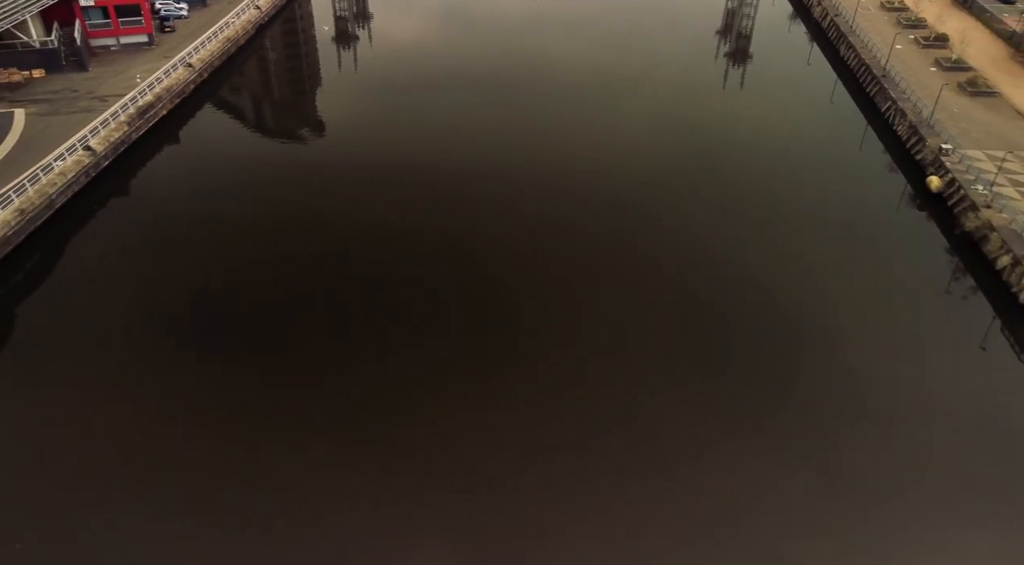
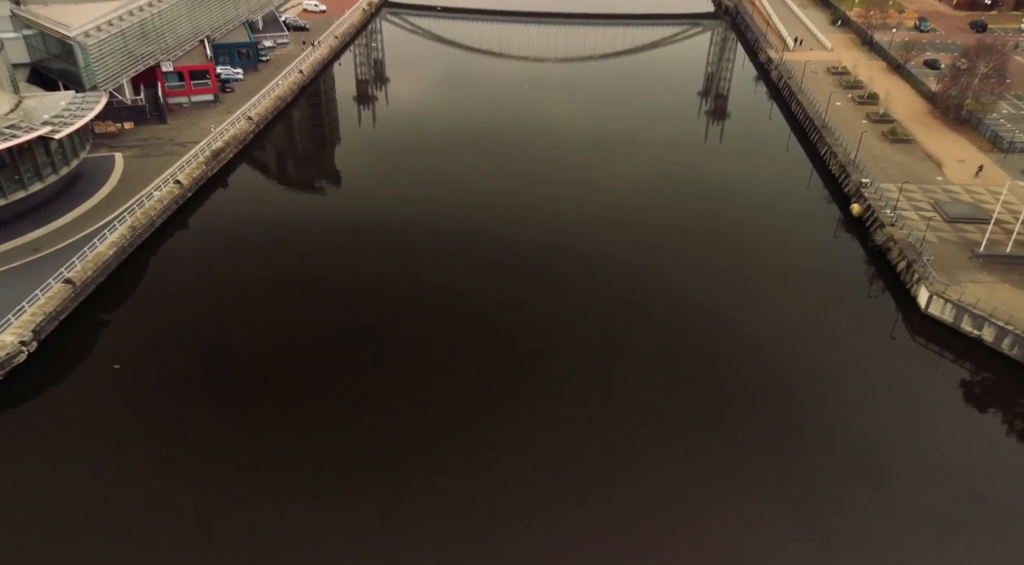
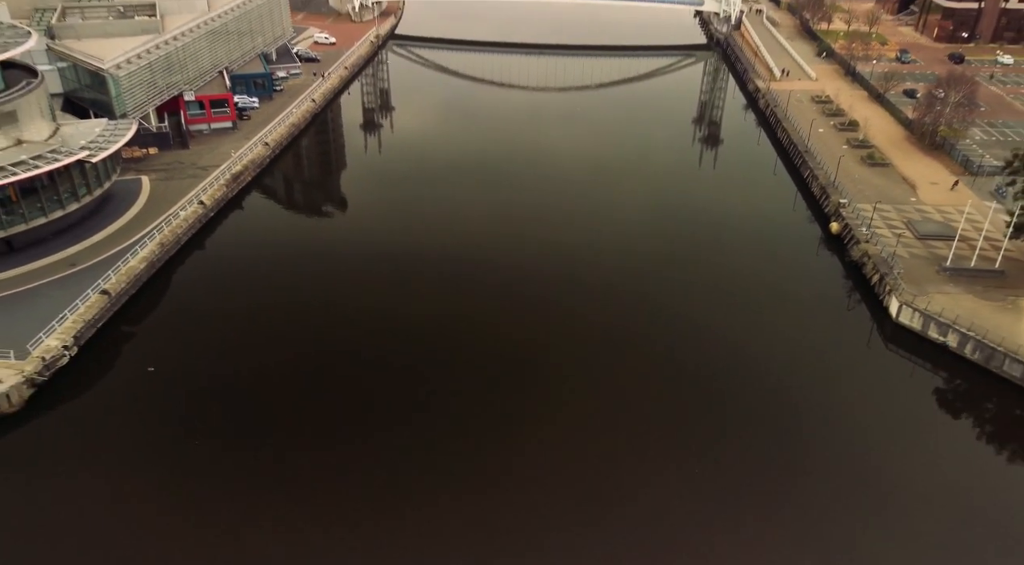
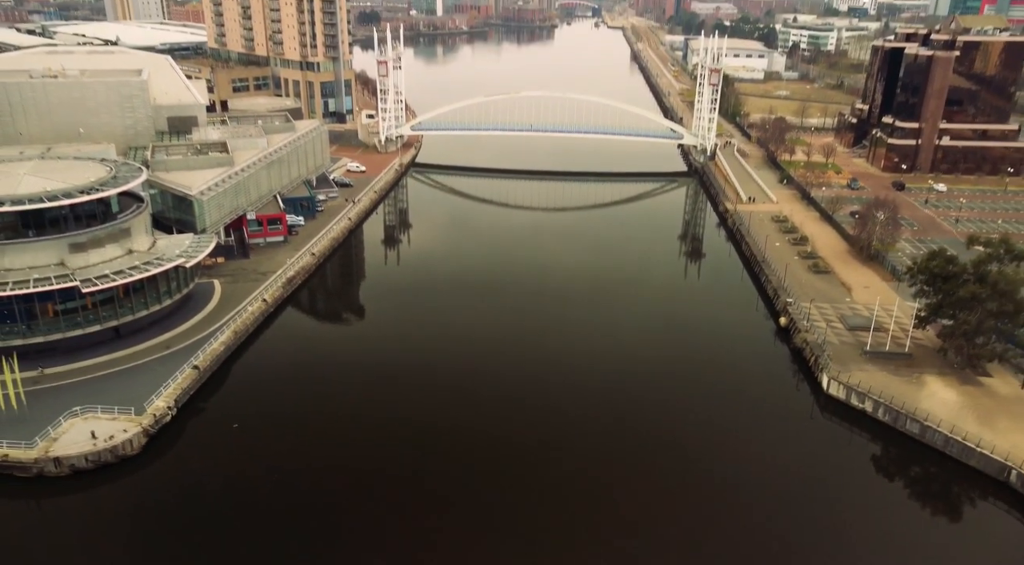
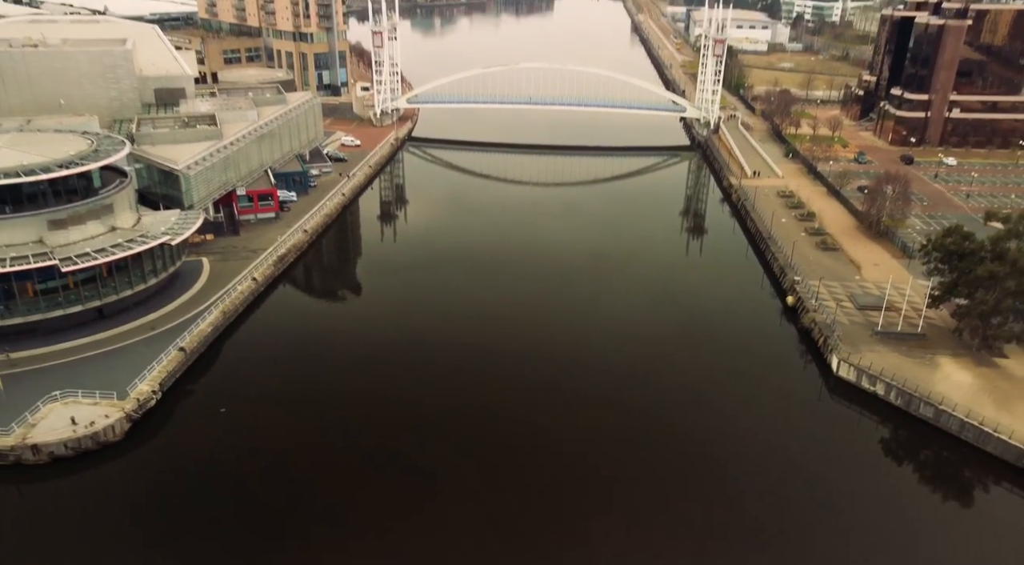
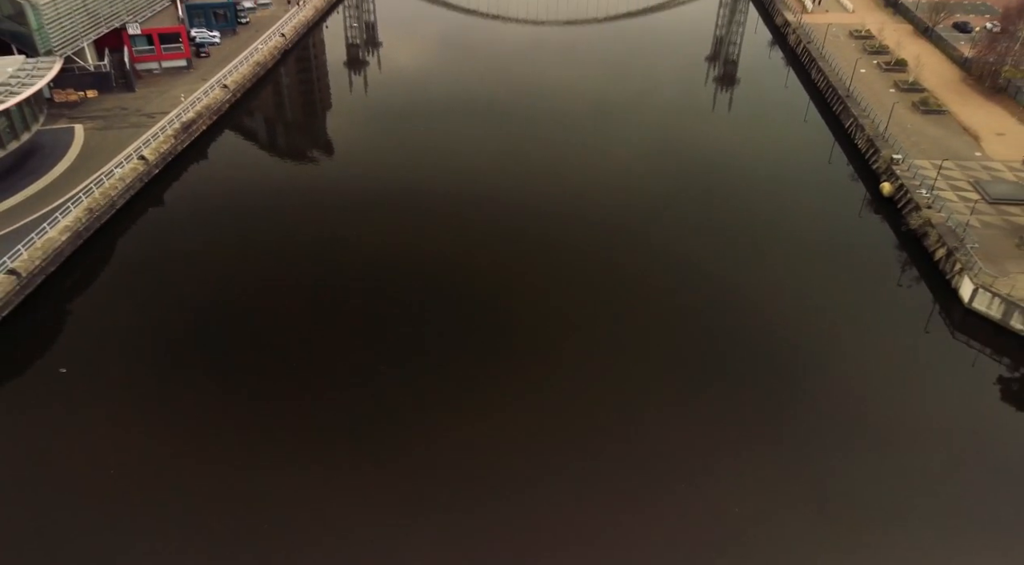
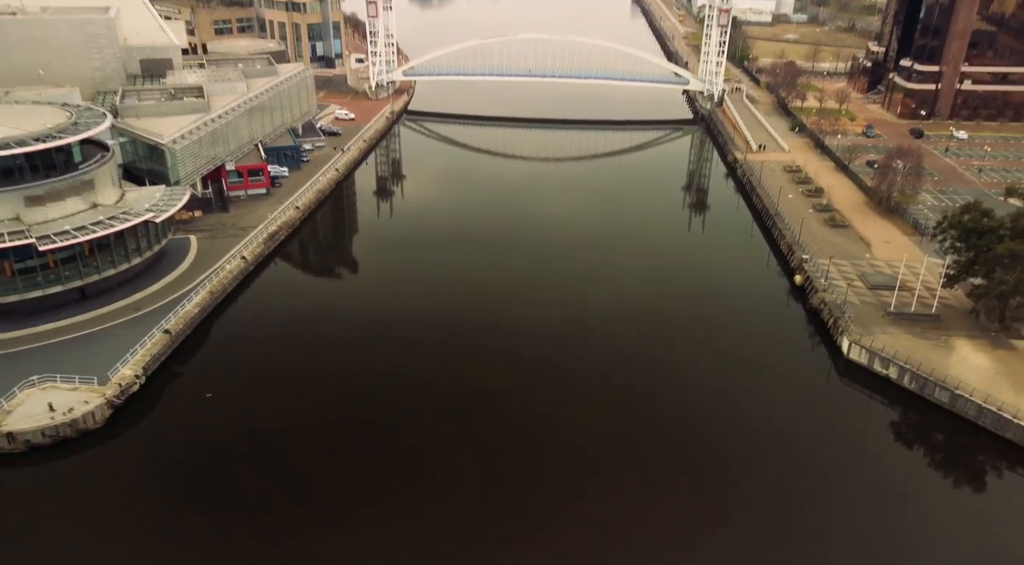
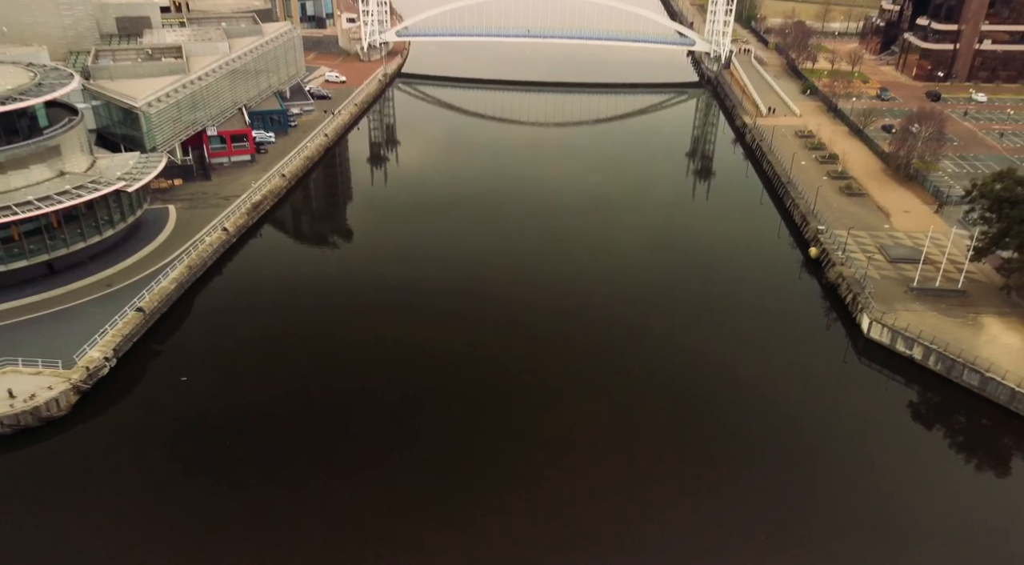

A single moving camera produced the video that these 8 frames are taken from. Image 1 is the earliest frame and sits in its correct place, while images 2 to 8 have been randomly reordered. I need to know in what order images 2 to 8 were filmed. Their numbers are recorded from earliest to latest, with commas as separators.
6, 2, 3, 8, 7, 5, 4
